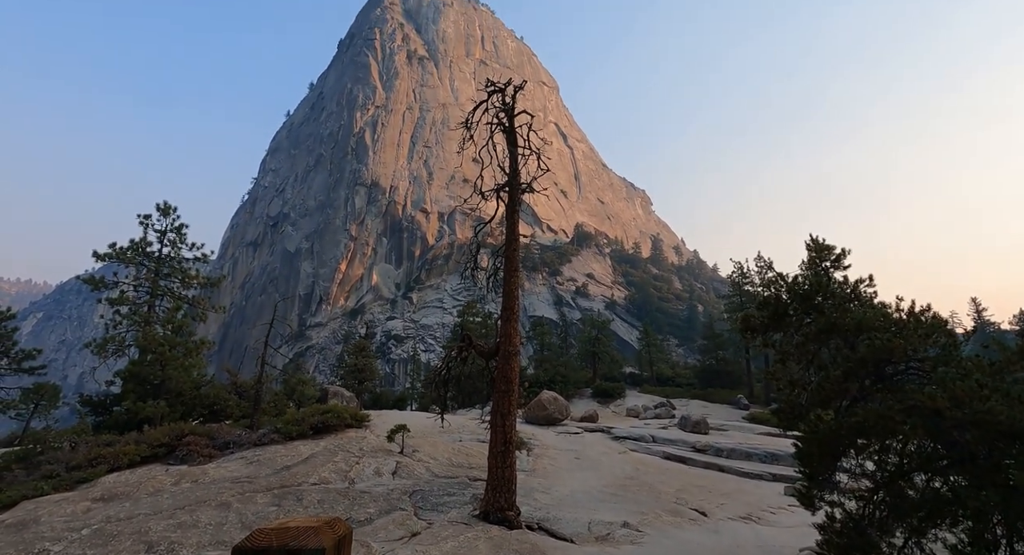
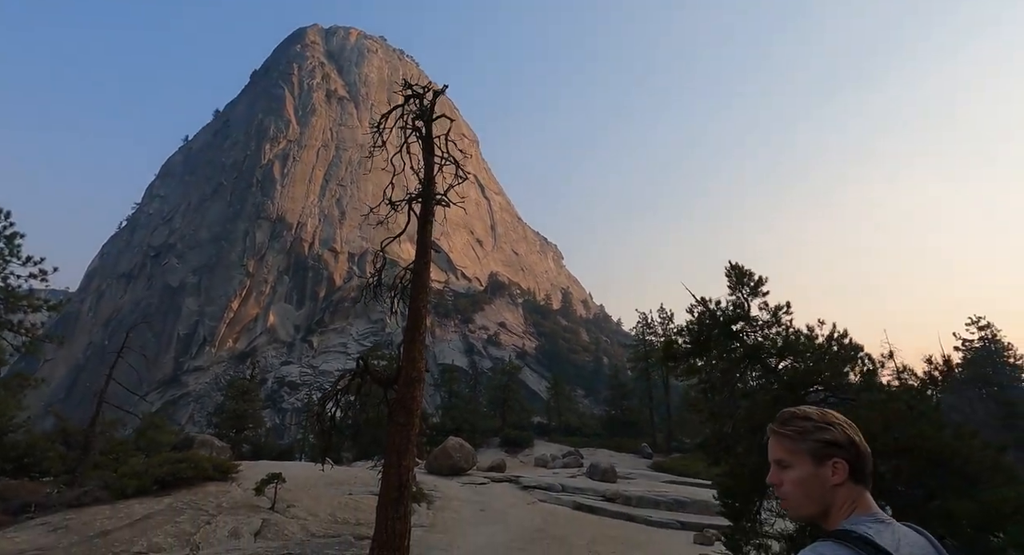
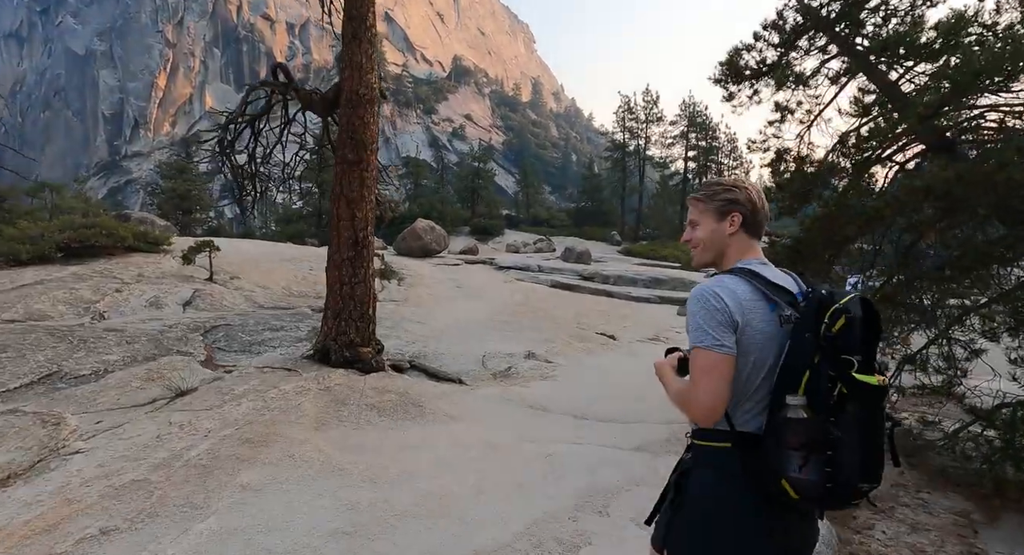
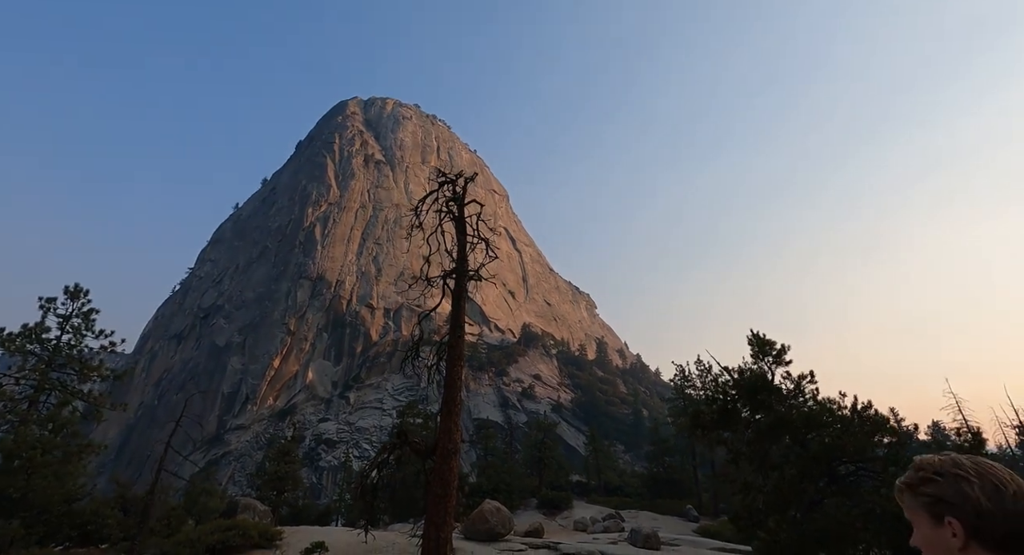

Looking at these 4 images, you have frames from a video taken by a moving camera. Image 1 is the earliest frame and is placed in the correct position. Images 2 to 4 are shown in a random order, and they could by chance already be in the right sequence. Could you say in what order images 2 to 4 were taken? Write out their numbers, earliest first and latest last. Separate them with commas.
4, 2, 3
